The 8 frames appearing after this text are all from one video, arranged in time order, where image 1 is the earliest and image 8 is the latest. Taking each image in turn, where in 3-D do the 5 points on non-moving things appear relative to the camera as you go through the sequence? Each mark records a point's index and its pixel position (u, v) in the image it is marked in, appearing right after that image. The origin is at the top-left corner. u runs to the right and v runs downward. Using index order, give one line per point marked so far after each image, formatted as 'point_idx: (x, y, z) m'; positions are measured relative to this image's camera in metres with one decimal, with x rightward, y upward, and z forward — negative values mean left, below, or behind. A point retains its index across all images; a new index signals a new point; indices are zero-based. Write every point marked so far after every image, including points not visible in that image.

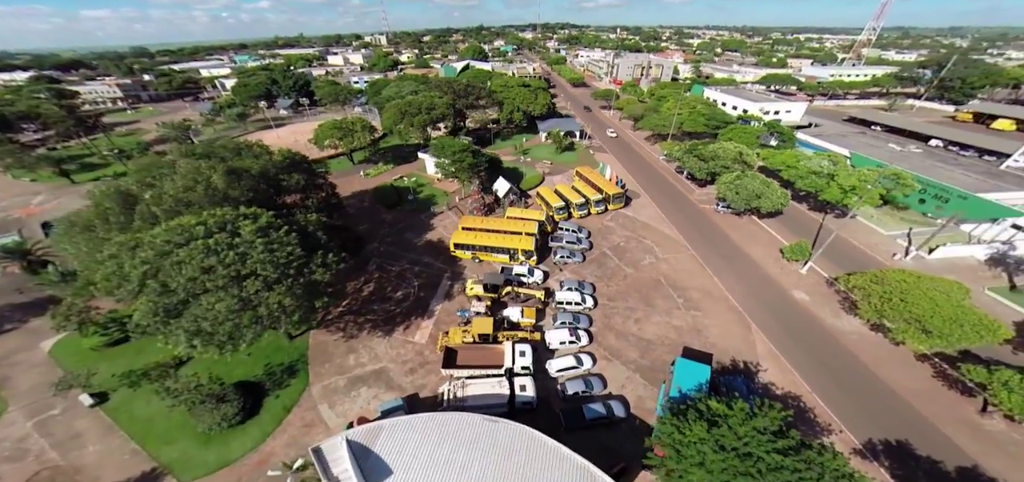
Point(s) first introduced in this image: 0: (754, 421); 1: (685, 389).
0: (+10.9, -8.5, +13.0) m
1: (+10.7, -9.0, +18.9) m
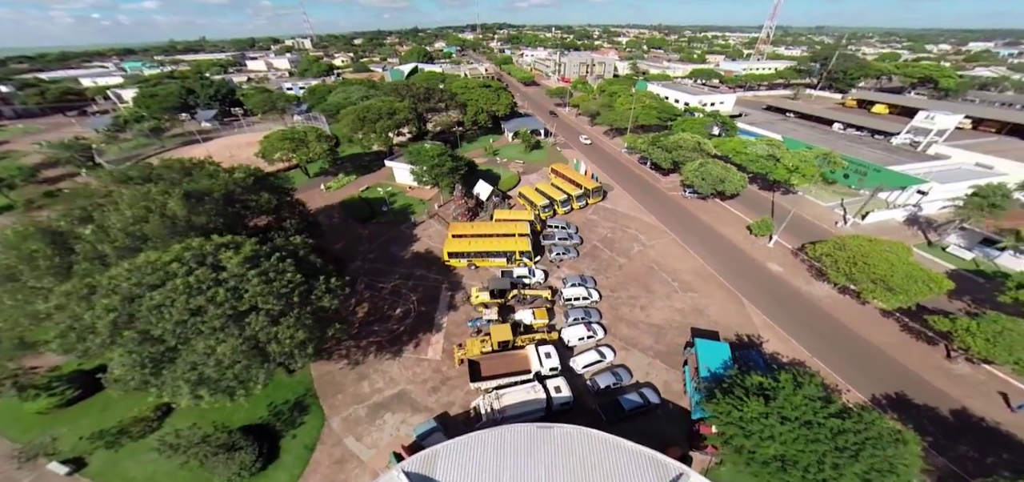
0: (+14.0, -7.5, +14.3) m
1: (+13.0, -8.1, +20.1) m
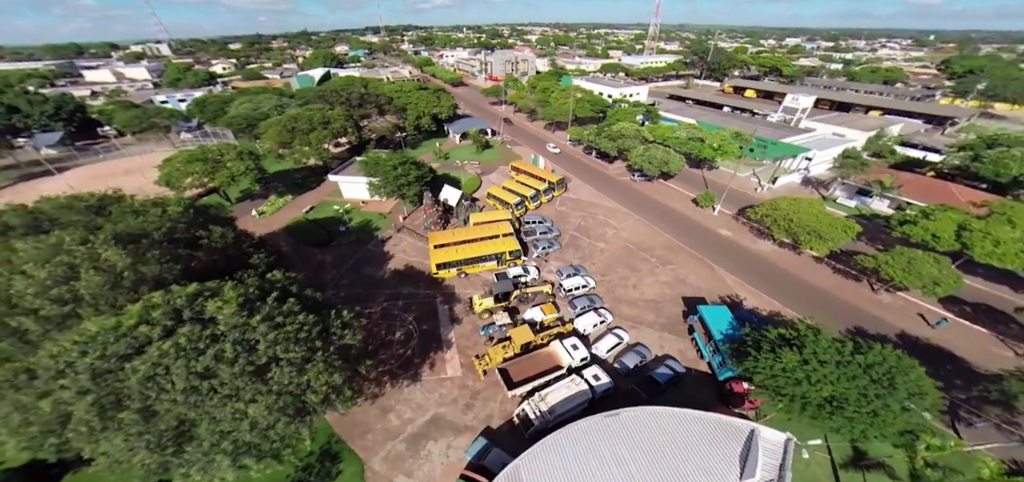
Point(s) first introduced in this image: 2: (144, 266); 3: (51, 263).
0: (+17.1, -5.4, +17.2) m
1: (+15.1, -6.2, +22.6) m
2: (-18.3, -1.2, +16.0) m
3: (-21.2, -0.9, +14.8) m
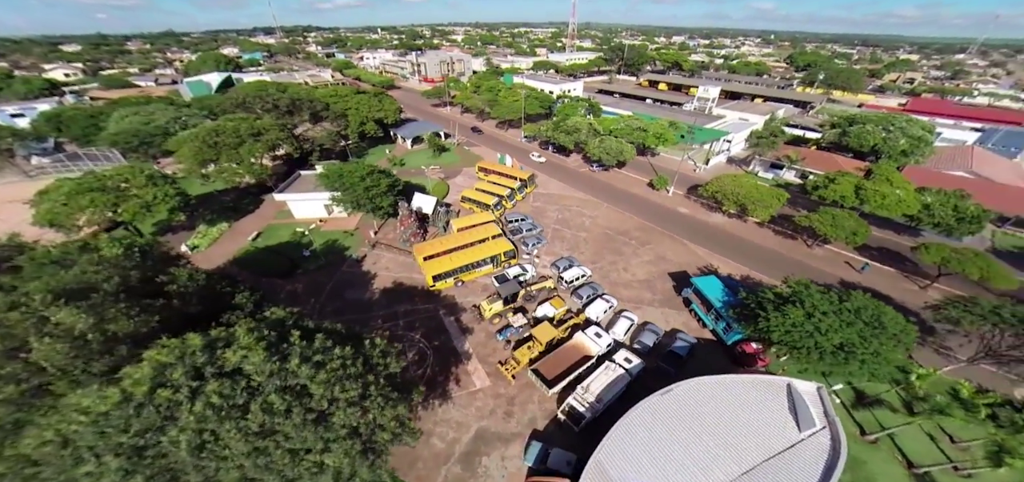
0: (+19.5, -3.2, +20.4) m
1: (+16.6, -4.3, +25.4) m
2: (-15.3, -3.3, +12.6) m
3: (-17.9, -3.3, +10.8) m
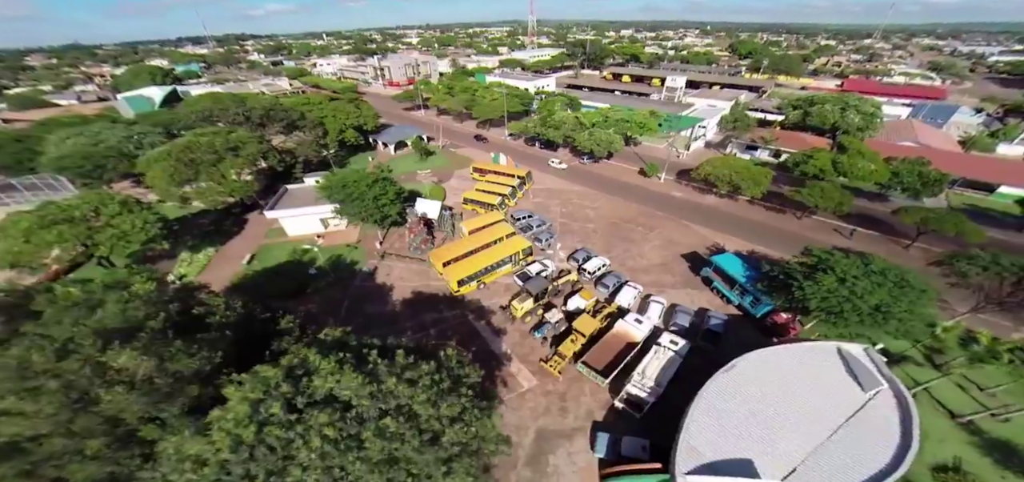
0: (+22.4, -1.2, +21.9) m
1: (+19.2, -2.5, +26.6) m
2: (-11.6, -4.4, +11.2) m
3: (-14.0, -4.6, +9.3) m
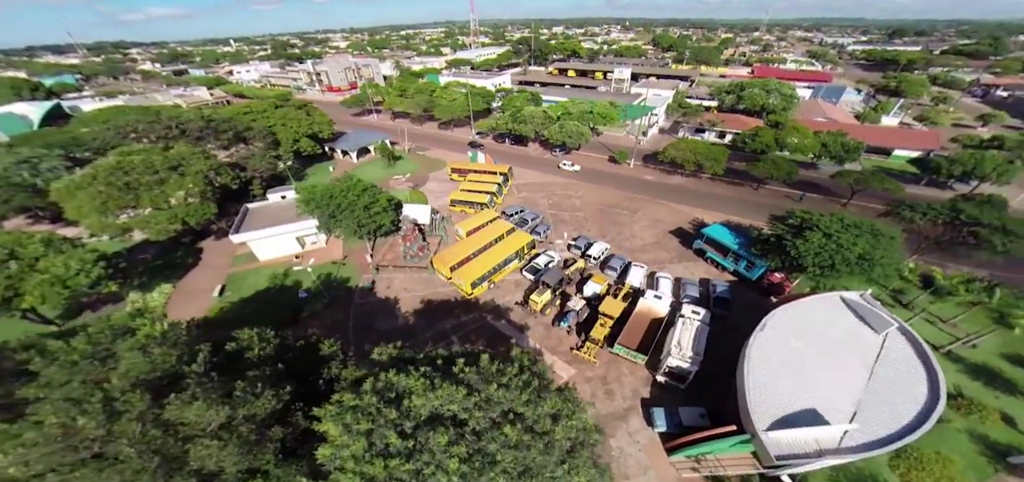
0: (+23.9, +1.8, +24.8) m
1: (+20.2, +0.1, +29.1) m
2: (-7.7, -5.1, +9.6) m
3: (-9.8, -5.6, +7.4) m
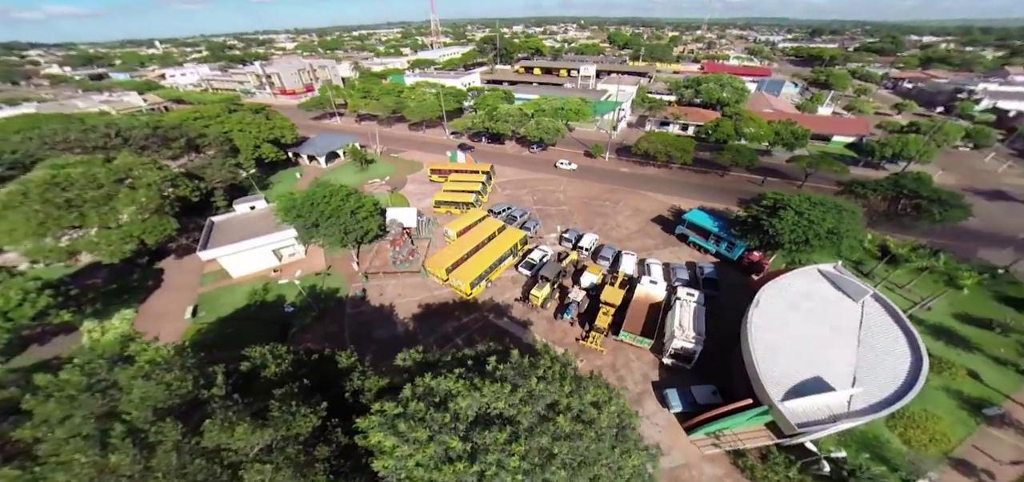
0: (+23.6, +3.6, +27.0) m
1: (+19.7, +1.6, +30.9) m
2: (-5.9, -5.3, +9.0) m
3: (-7.8, -5.9, +6.5) m
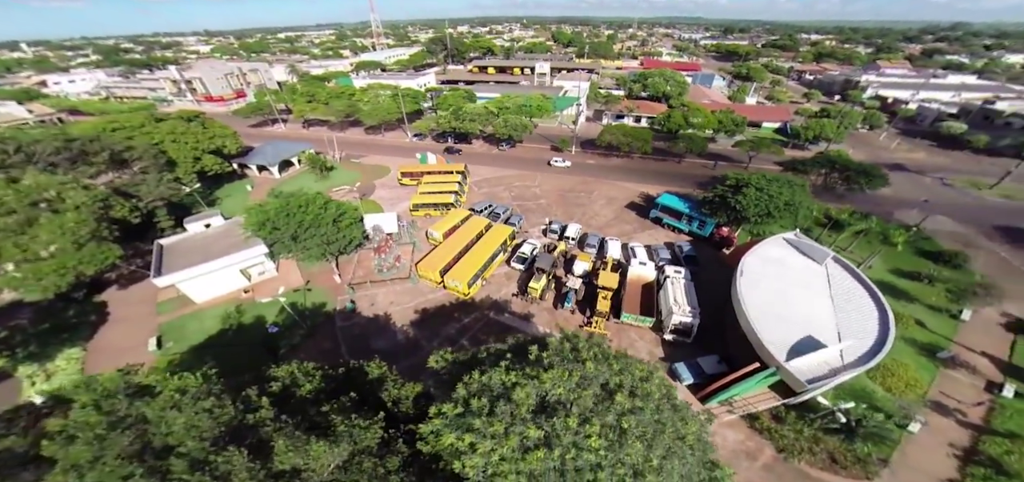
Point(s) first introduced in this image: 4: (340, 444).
0: (+22.5, +5.9, +30.0) m
1: (+18.4, +3.6, +33.4) m
2: (-3.7, -5.3, +8.6) m
3: (-5.1, -6.1, +5.9) m
4: (-3.8, -5.0, +7.8) m
